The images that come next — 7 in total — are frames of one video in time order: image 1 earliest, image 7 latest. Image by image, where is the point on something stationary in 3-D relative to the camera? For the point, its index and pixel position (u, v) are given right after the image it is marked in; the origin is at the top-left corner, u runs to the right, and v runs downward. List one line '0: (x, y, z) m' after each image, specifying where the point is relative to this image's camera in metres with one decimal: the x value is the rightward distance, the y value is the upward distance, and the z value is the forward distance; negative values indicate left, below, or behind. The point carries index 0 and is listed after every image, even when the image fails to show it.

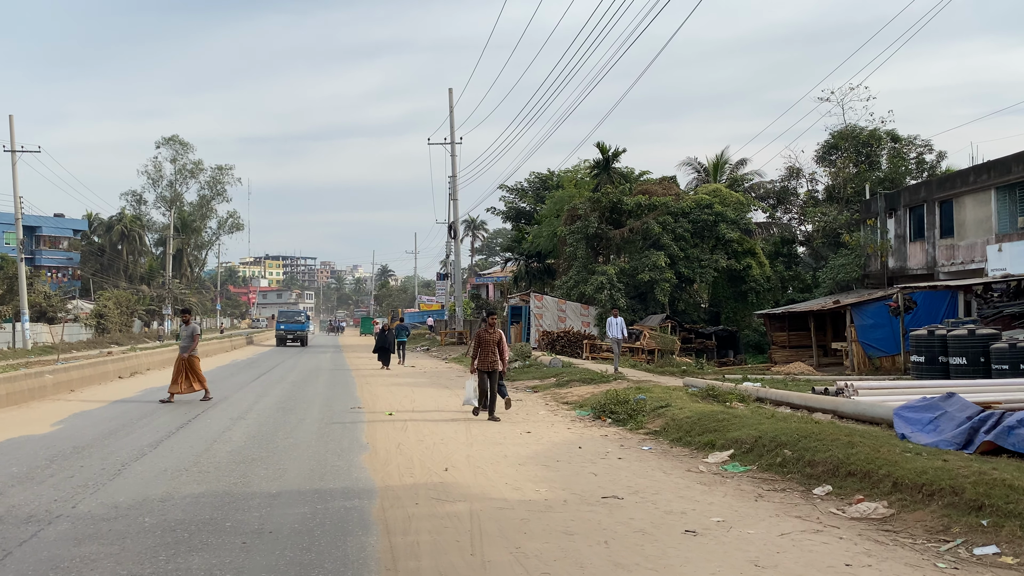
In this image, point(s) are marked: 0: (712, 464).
0: (+2.4, -2.1, +8.4) m
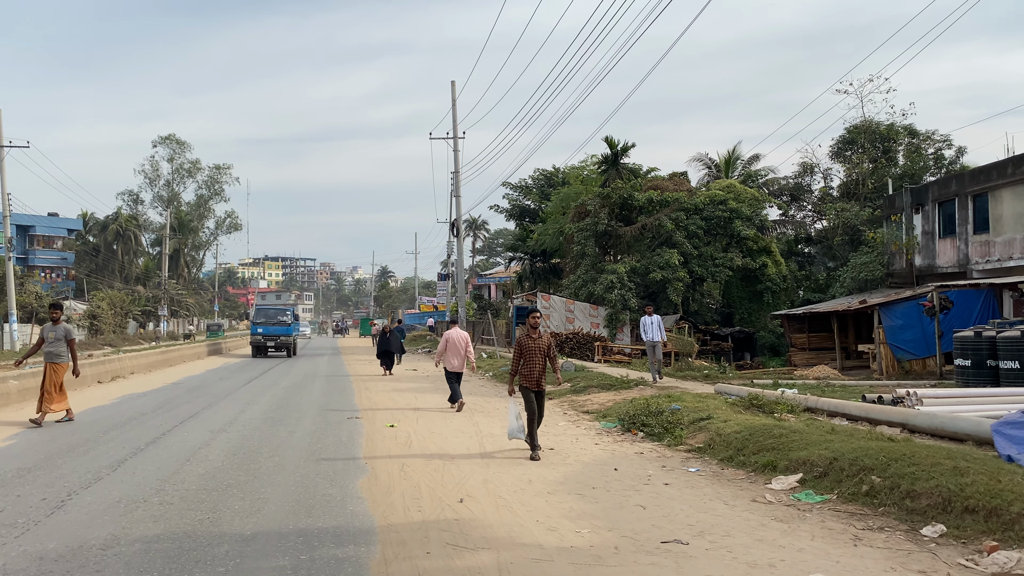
0: (+2.6, -2.0, +7.0) m
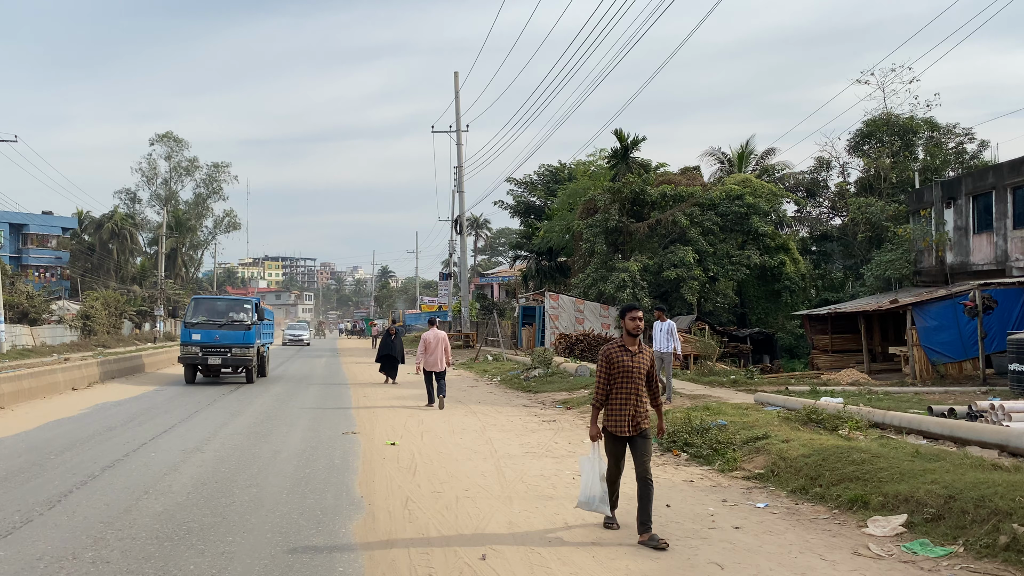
0: (+2.9, -2.0, +5.6) m
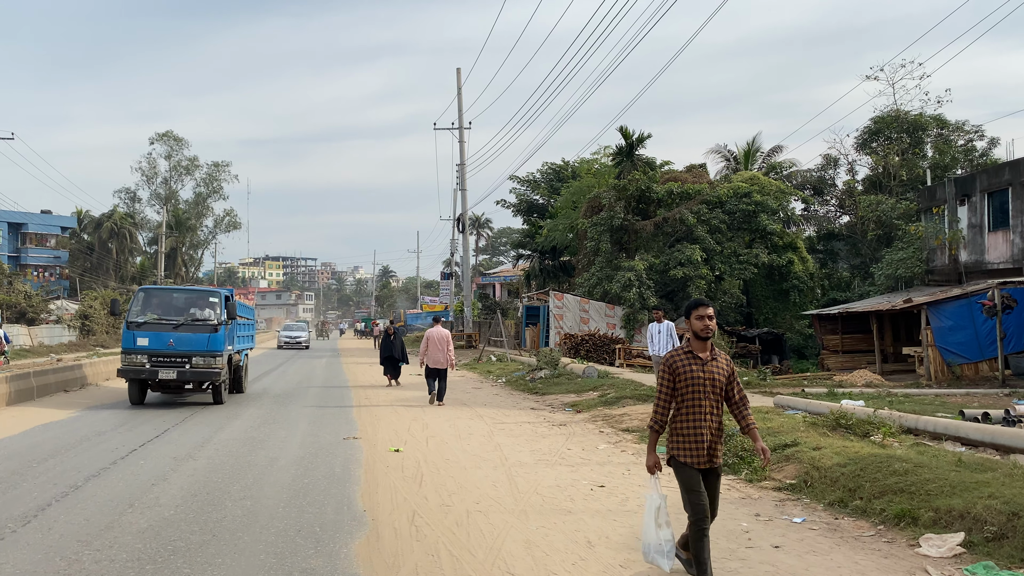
0: (+3.0, -1.9, +5.0) m
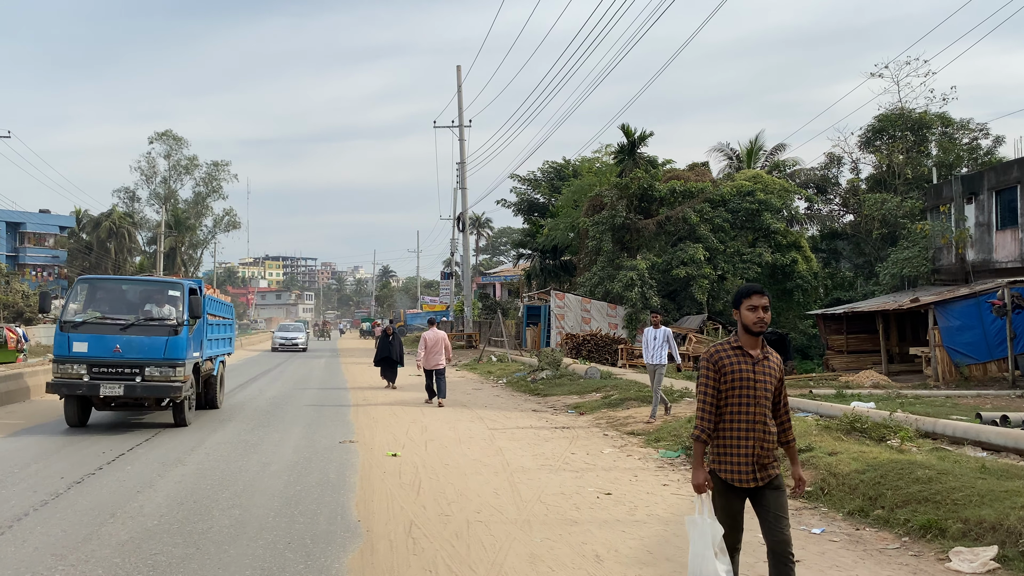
0: (+3.0, -1.9, +4.7) m
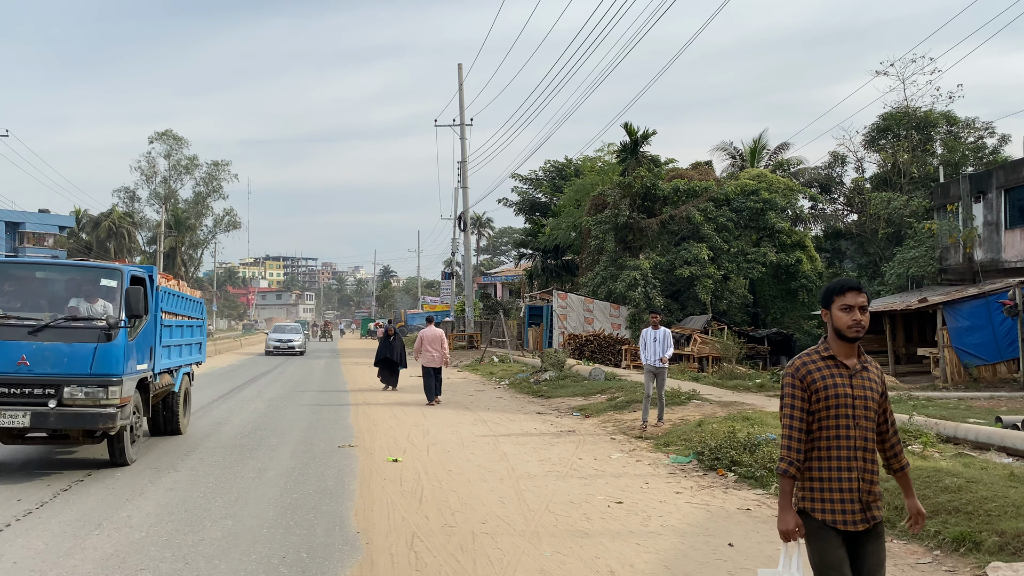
0: (+3.1, -1.9, +4.4) m
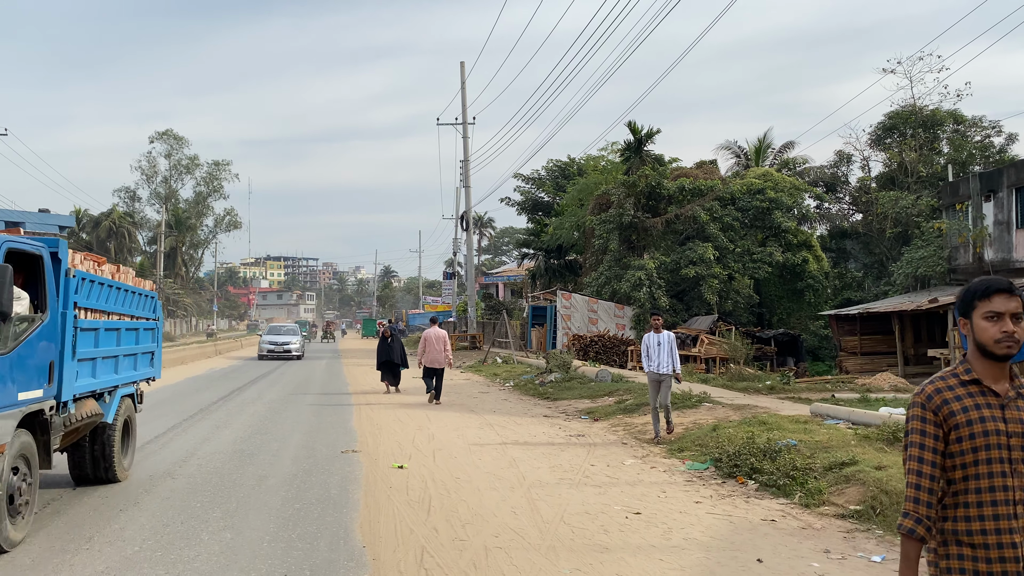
0: (+3.2, -1.9, +4.1) m
